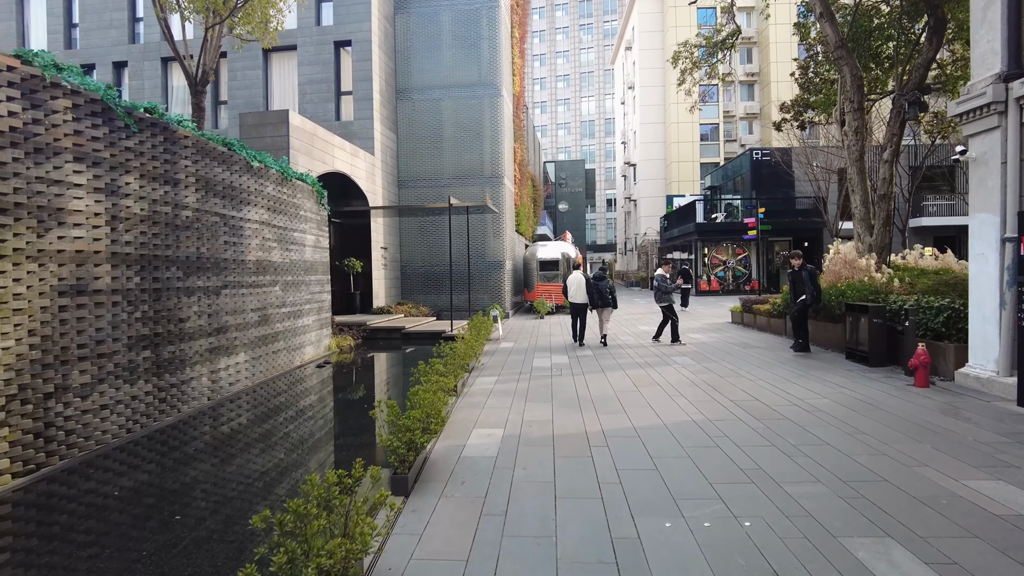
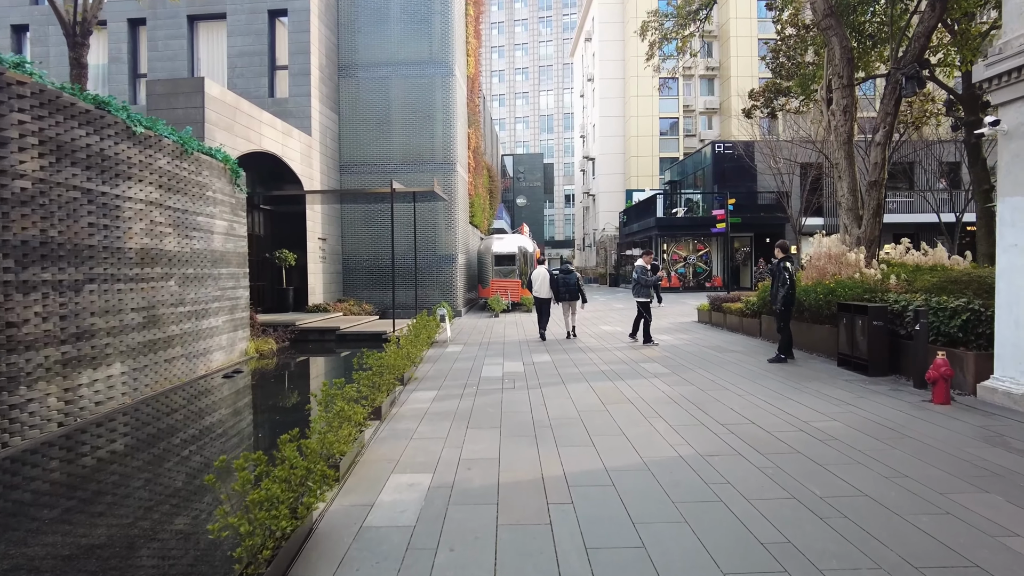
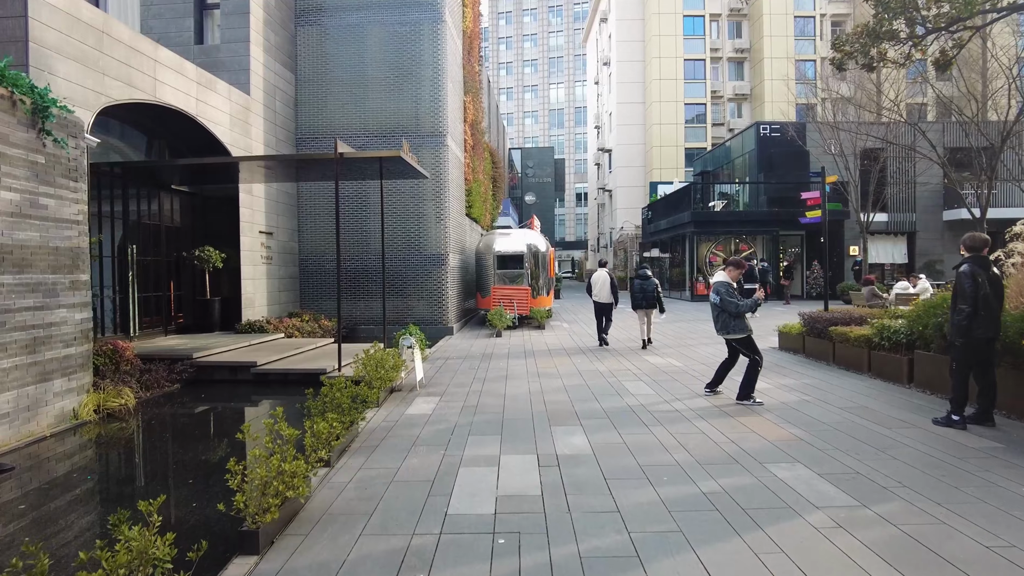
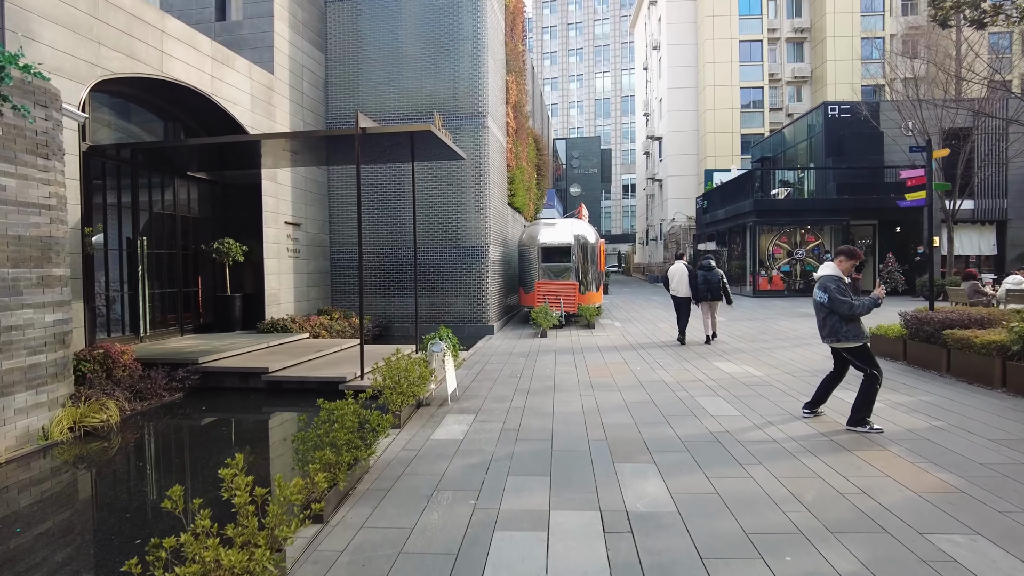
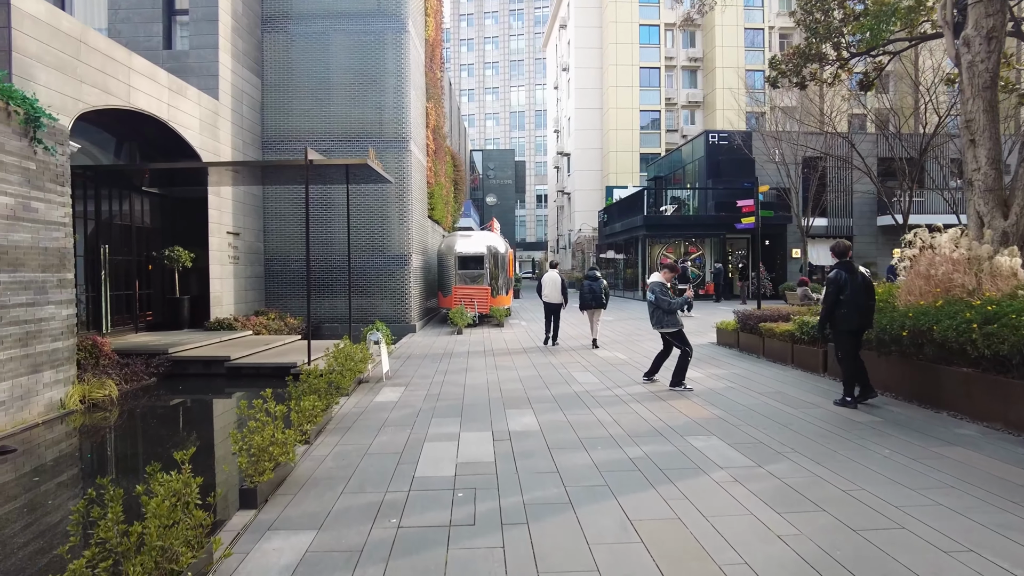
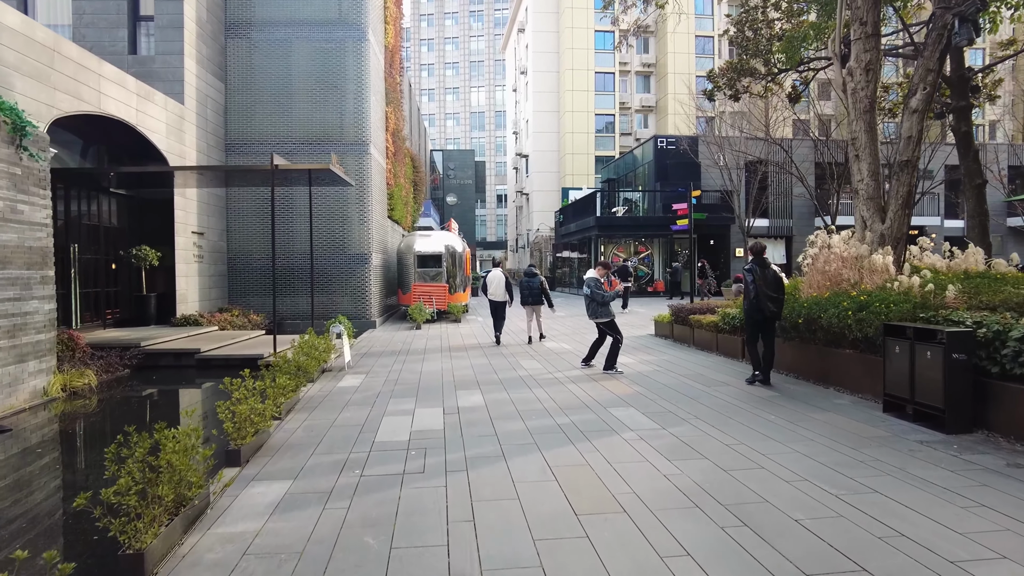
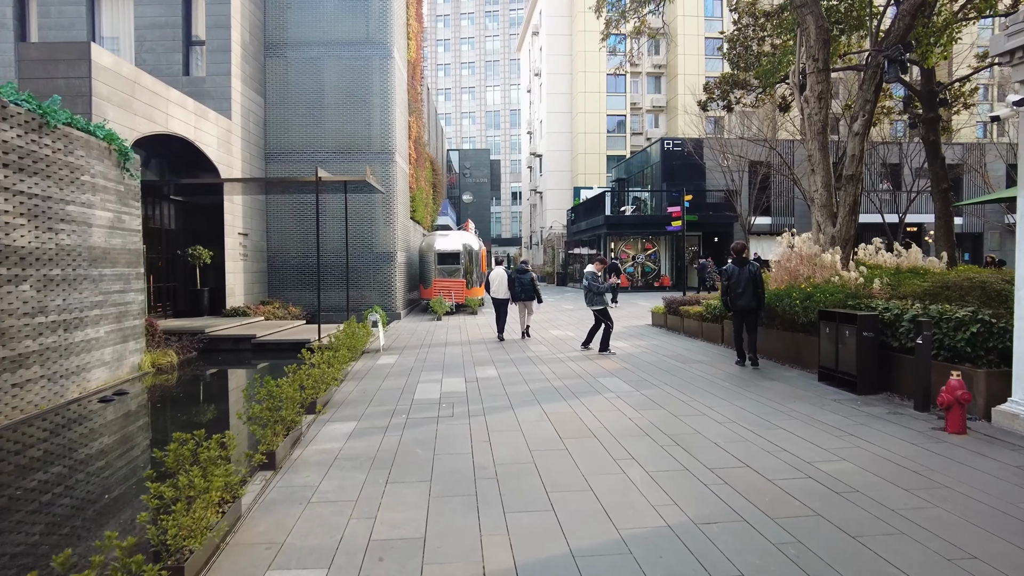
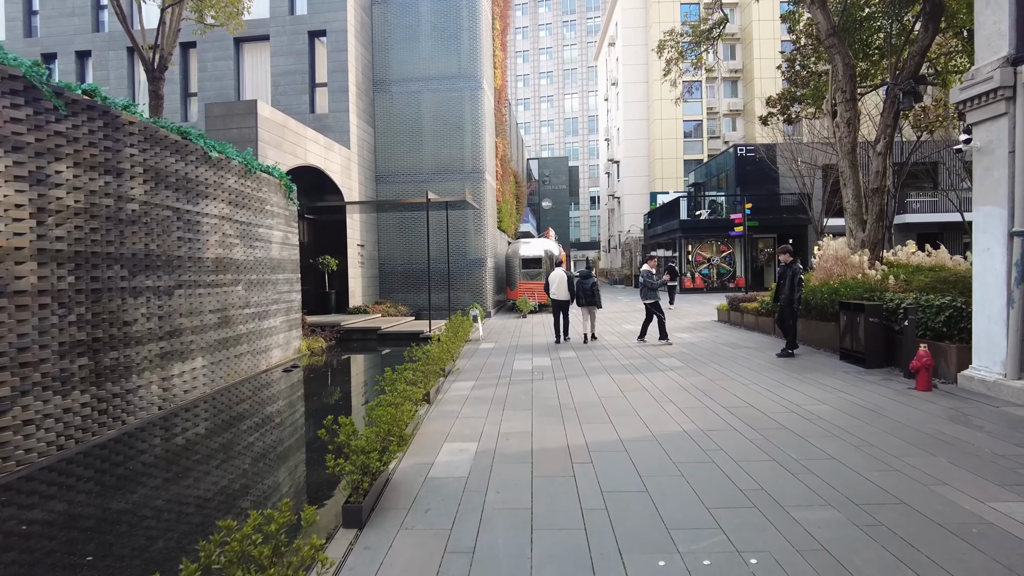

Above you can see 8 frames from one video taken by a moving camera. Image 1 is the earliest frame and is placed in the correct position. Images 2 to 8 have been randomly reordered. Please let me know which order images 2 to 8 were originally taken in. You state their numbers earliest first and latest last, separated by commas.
8, 2, 7, 6, 5, 3, 4
